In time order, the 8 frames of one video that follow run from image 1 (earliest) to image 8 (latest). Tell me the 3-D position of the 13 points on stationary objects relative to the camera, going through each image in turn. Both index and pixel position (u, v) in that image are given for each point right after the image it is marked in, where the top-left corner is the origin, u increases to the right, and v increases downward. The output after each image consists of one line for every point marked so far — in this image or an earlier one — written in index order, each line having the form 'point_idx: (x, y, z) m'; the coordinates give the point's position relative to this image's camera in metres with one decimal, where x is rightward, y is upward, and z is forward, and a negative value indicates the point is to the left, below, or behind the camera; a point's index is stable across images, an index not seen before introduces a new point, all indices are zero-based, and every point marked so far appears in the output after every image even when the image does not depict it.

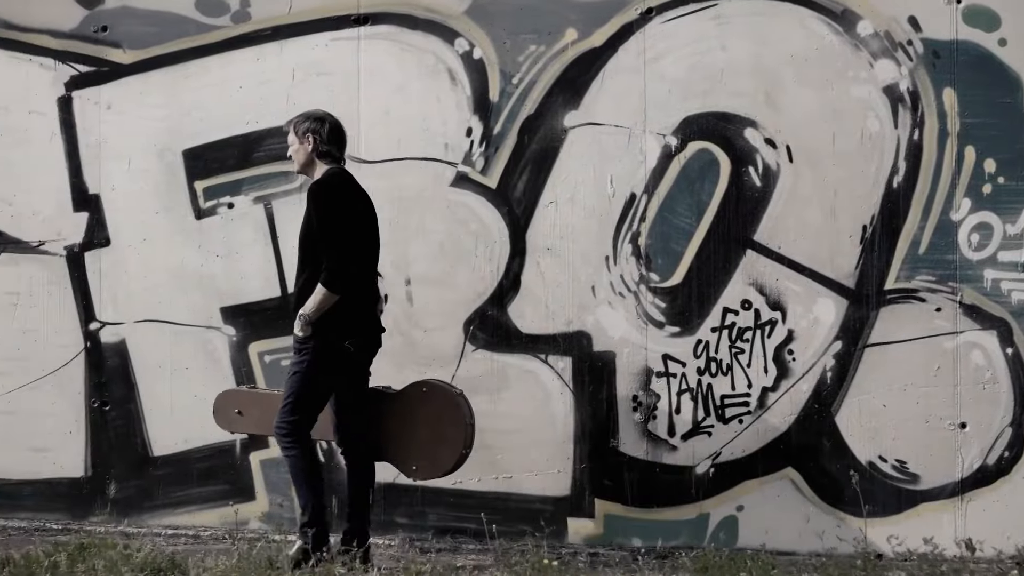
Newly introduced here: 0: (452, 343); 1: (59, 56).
0: (-0.2, -0.2, +4.6) m
1: (-1.8, +0.9, +4.9) m
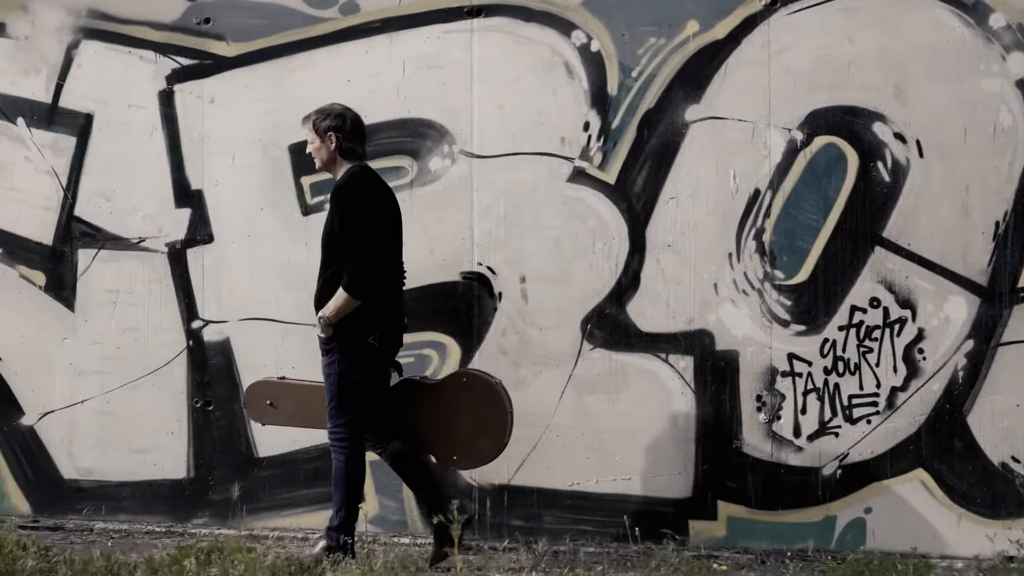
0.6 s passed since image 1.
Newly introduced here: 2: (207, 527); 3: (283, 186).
0: (+0.2, -0.2, +4.5) m
1: (-1.4, +0.9, +4.8) m
2: (-1.2, -0.9, +4.8) m
3: (-0.9, +0.4, +4.7) m
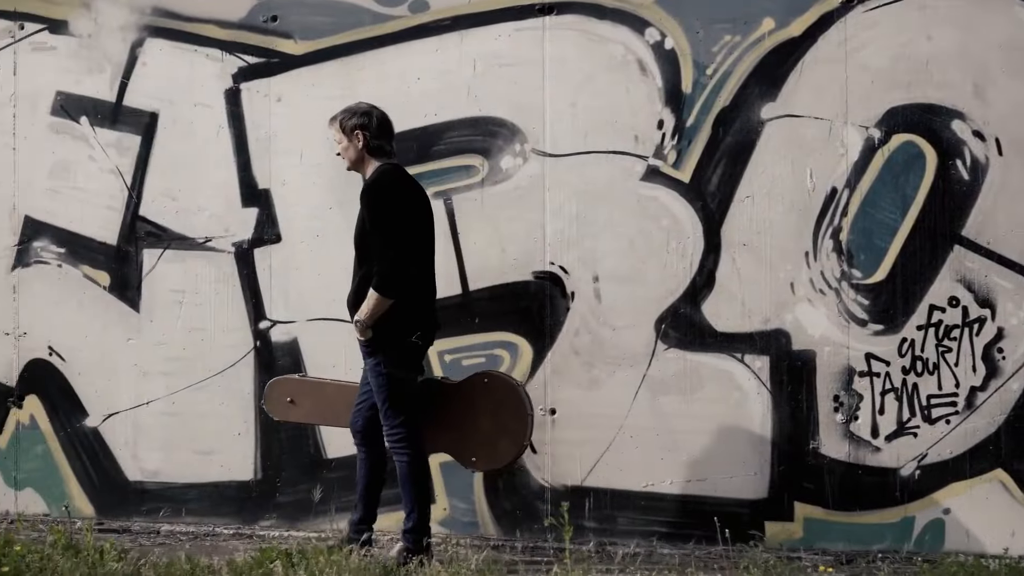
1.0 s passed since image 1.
0: (+0.5, -0.2, +4.5) m
1: (-1.1, +0.9, +4.8) m
2: (-0.9, -0.9, +4.7) m
3: (-0.6, +0.4, +4.7) m
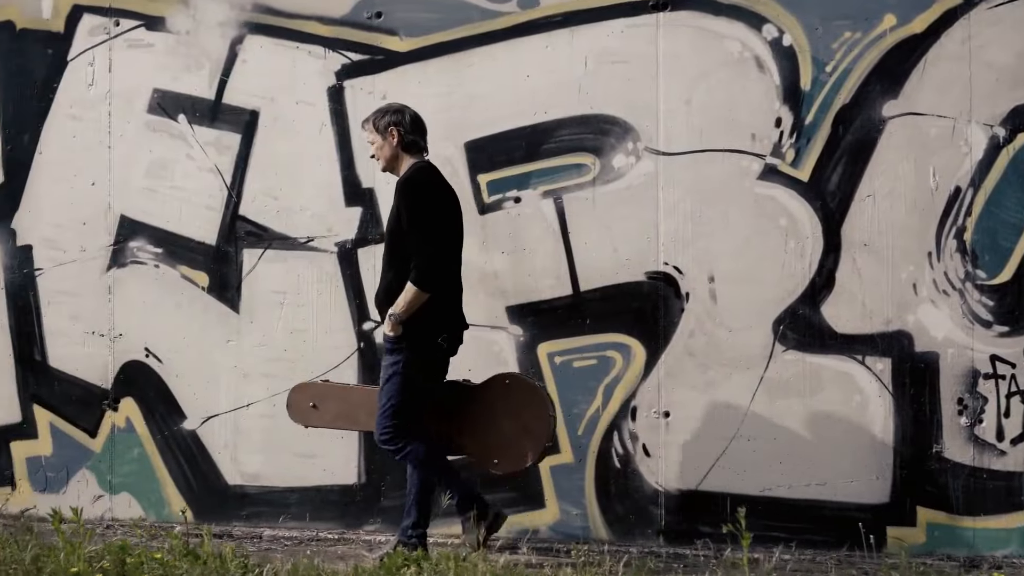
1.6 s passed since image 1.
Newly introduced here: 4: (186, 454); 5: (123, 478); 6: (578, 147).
0: (+0.9, -0.2, +4.4) m
1: (-0.7, +0.9, +4.7) m
2: (-0.5, -0.9, +4.7) m
3: (-0.2, +0.4, +4.6) m
4: (-1.3, -0.6, +4.8) m
5: (-1.5, -0.7, +4.8) m
6: (+0.2, +0.5, +4.5) m
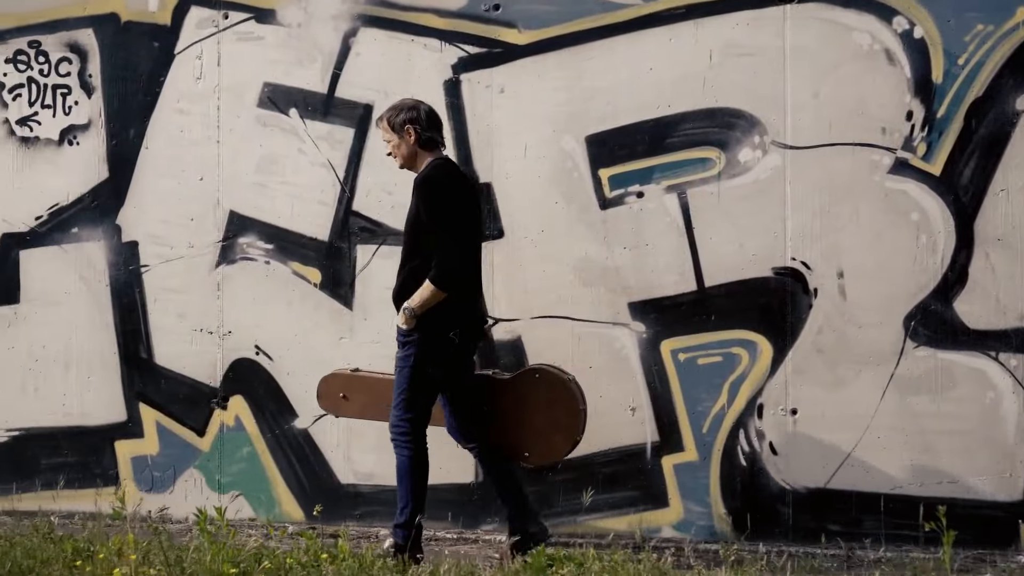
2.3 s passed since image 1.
0: (+1.3, -0.2, +4.3) m
1: (-0.3, +0.9, +4.6) m
2: (-0.1, -0.9, +4.6) m
3: (+0.2, +0.4, +4.5) m
4: (-0.8, -0.6, +4.7) m
5: (-1.1, -0.7, +4.8) m
6: (+0.7, +0.5, +4.5) m
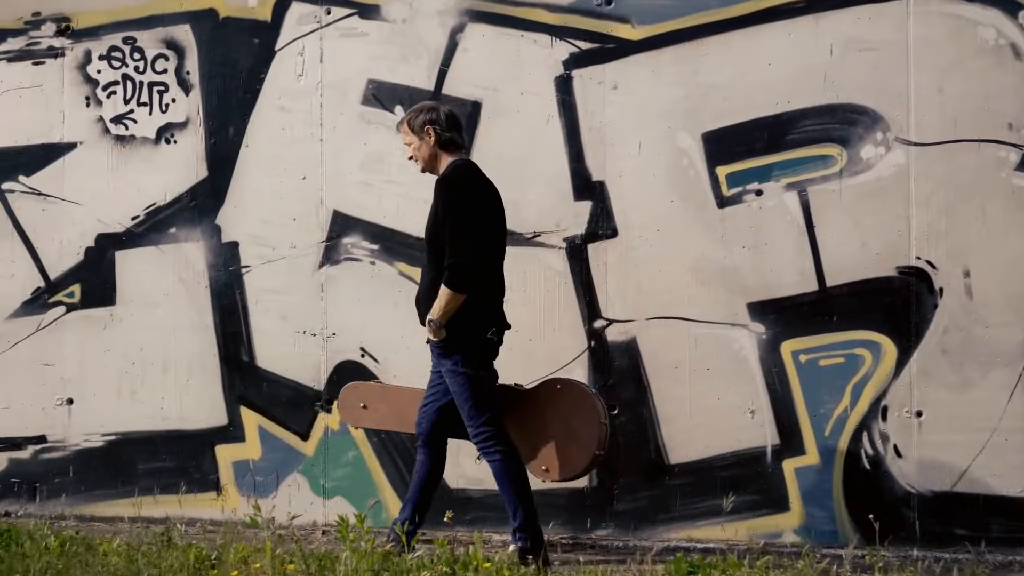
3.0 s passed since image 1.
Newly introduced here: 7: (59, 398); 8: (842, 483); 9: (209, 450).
0: (+1.8, -0.2, +4.3) m
1: (+0.2, +0.9, +4.5) m
2: (+0.4, -0.9, +4.5) m
3: (+0.7, +0.4, +4.4) m
4: (-0.4, -0.6, +4.6) m
5: (-0.7, -0.7, +4.7) m
6: (+1.1, +0.5, +4.4) m
7: (-1.8, -0.4, +4.9) m
8: (+1.2, -0.7, +4.4) m
9: (-1.2, -0.6, +4.8) m
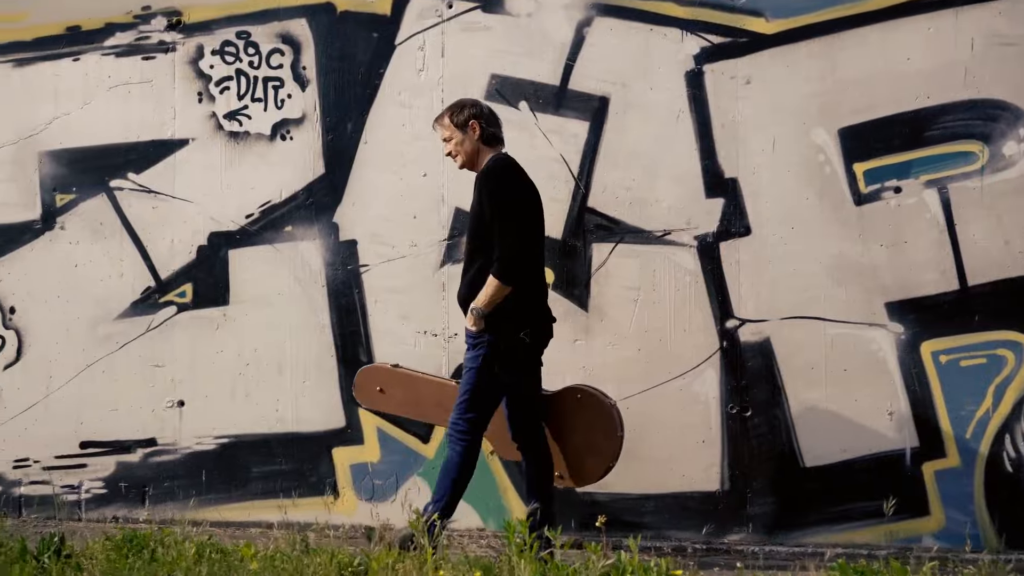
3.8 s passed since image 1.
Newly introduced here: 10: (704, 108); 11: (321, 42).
0: (+2.2, -0.2, +4.2) m
1: (+0.6, +0.9, +4.4) m
2: (+0.8, -0.9, +4.4) m
3: (+1.1, +0.4, +4.4) m
4: (+0.1, -0.6, +4.5) m
5: (-0.2, -0.7, +4.6) m
6: (+1.6, +0.5, +4.3) m
7: (-1.3, -0.4, +4.8) m
8: (+1.6, -0.7, +4.3) m
9: (-0.7, -0.6, +4.7) m
10: (+0.7, +0.6, +4.4) m
11: (-0.7, +0.9, +4.7) m
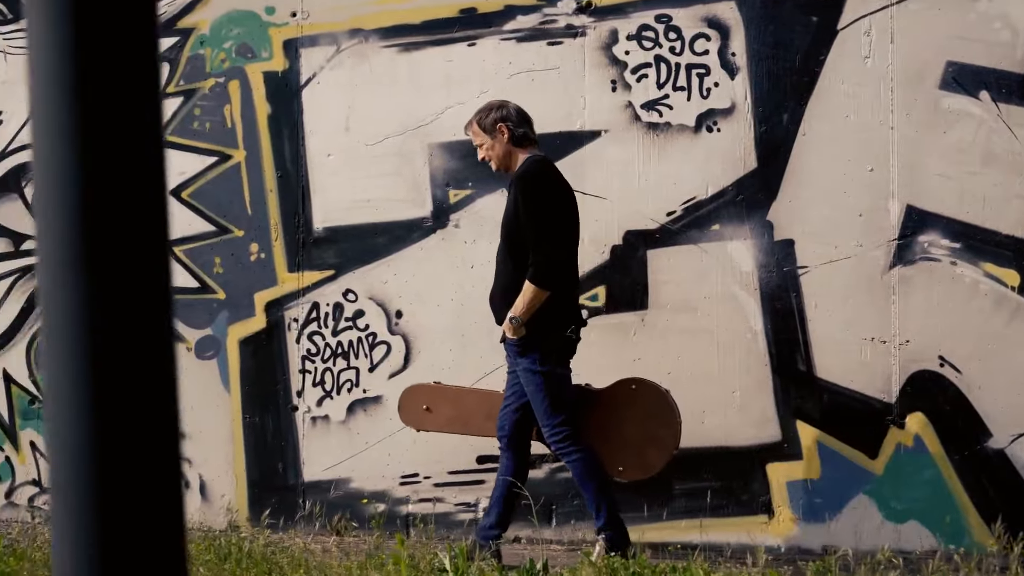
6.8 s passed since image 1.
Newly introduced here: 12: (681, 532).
0: (+3.8, -0.2, +3.9) m
1: (+2.2, +0.9, +4.1) m
2: (+2.4, -0.9, +4.1) m
3: (+2.7, +0.4, +4.1) m
4: (+1.6, -0.6, +4.2) m
5: (+1.4, -0.7, +4.3) m
6: (+3.2, +0.5, +4.0) m
7: (+0.2, -0.4, +4.4) m
8: (+3.2, -0.7, +4.0) m
9: (+0.9, -0.6, +4.3) m
10: (+2.3, +0.6, +4.1) m
11: (+0.9, +0.9, +4.3) m
12: (+0.6, -0.9, +4.4) m
